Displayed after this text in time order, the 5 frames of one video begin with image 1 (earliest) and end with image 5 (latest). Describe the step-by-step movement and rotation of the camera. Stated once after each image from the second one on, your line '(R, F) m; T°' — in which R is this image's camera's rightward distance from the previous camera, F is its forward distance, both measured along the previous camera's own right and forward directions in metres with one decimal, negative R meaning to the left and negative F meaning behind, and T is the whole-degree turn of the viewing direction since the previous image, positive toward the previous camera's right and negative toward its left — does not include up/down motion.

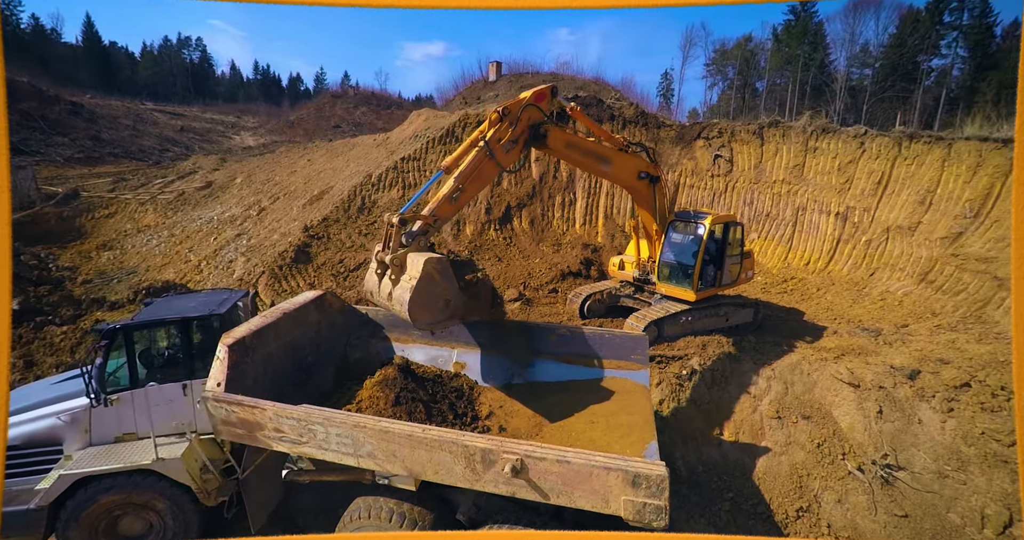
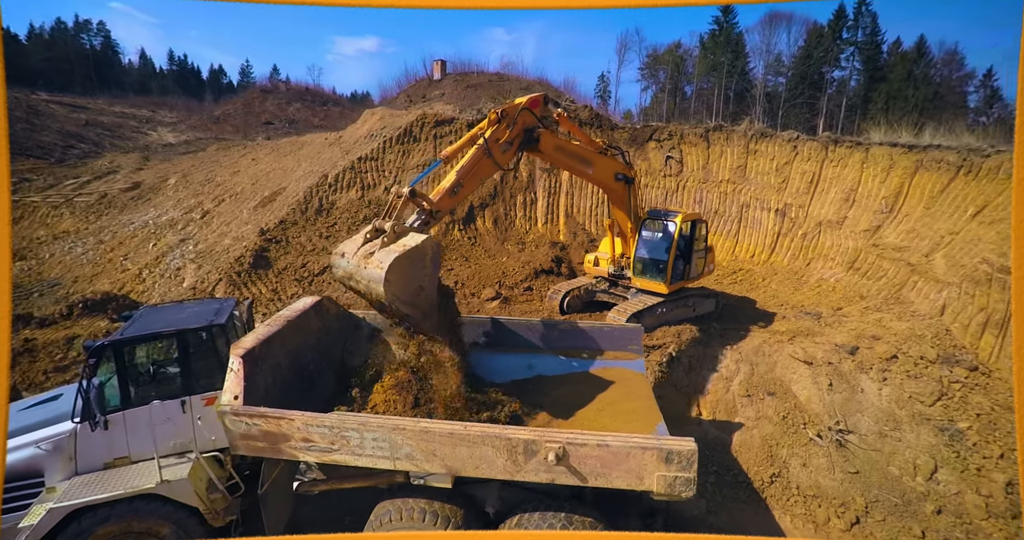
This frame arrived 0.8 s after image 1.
(-0.6, -0.1) m; +8°
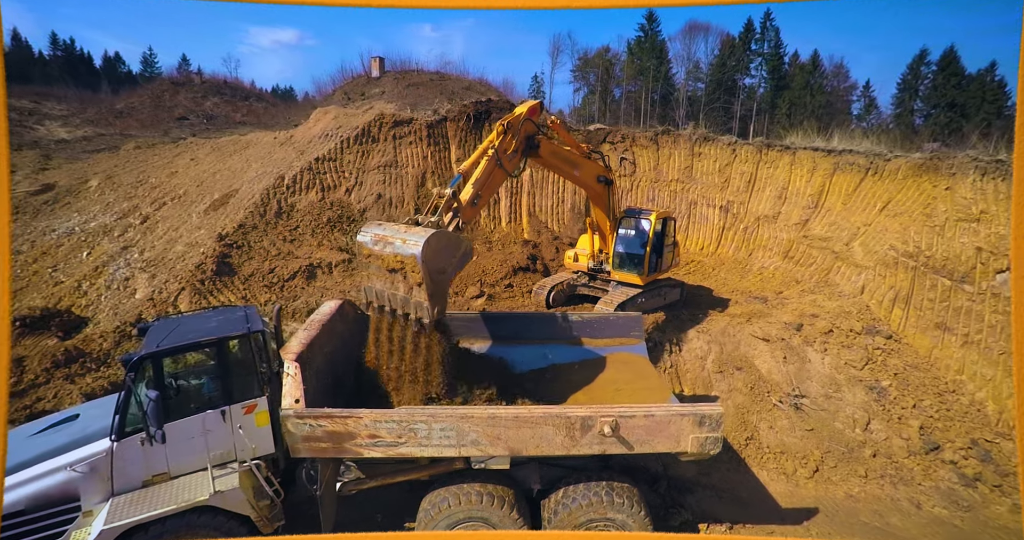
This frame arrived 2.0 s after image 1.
(-0.9, -0.3) m; +9°
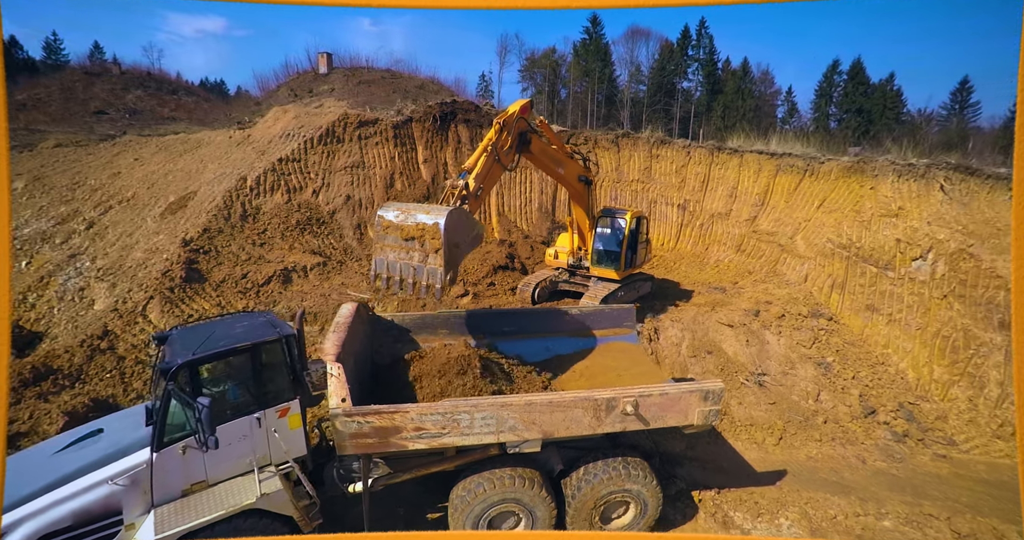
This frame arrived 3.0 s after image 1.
(-0.7, -0.3) m; +7°
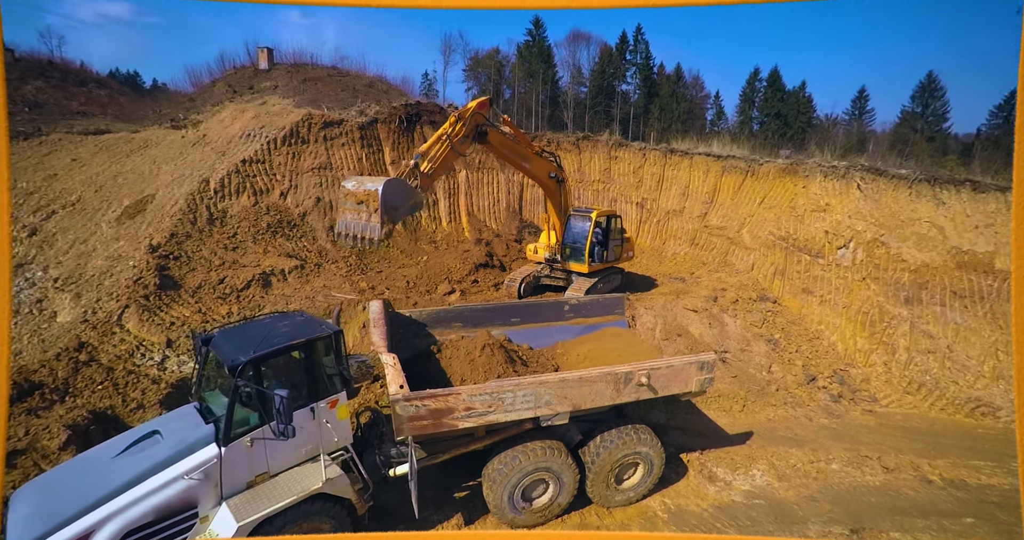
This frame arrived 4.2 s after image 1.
(-0.8, -0.4) m; +8°
